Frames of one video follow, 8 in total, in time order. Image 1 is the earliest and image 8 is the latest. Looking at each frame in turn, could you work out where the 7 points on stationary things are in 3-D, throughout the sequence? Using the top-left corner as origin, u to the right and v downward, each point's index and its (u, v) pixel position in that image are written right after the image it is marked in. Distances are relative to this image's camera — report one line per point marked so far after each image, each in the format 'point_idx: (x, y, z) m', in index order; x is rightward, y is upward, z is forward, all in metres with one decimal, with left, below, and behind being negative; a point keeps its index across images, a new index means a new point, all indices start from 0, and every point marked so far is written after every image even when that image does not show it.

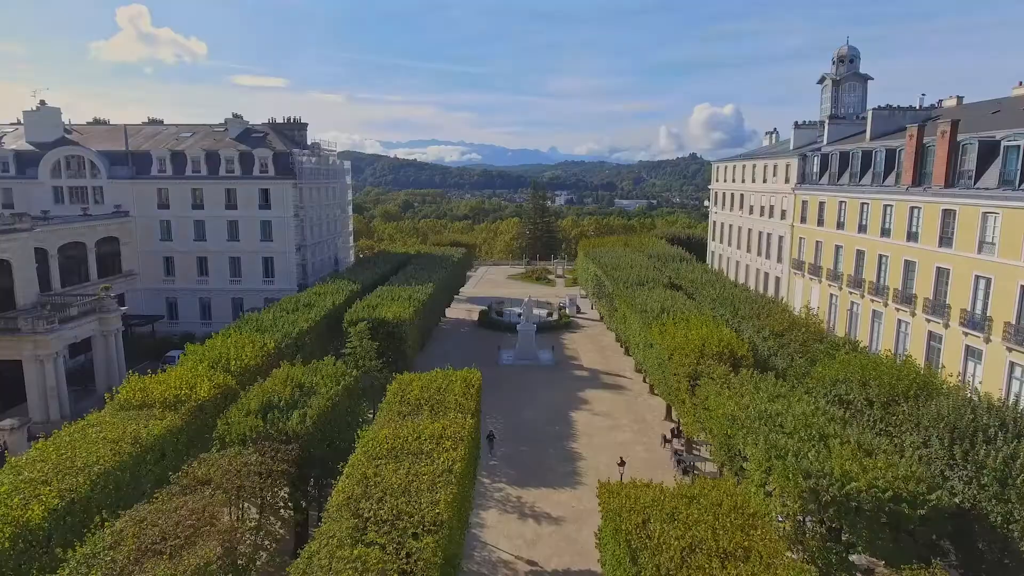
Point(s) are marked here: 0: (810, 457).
0: (+7.6, -4.3, +15.5) m
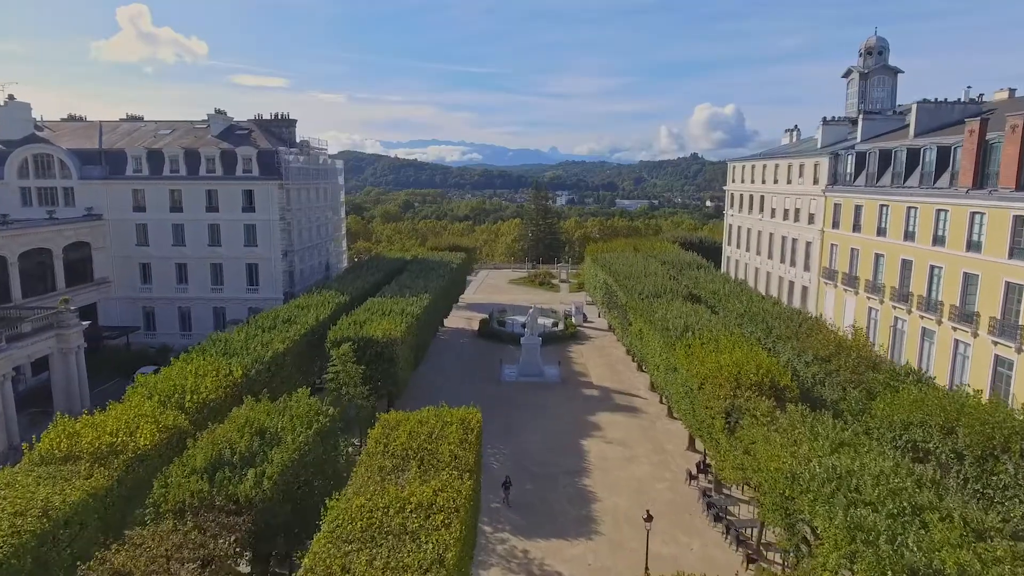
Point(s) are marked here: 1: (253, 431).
0: (+7.8, -5.0, +12.0) m
1: (-7.1, -3.9, +16.7) m
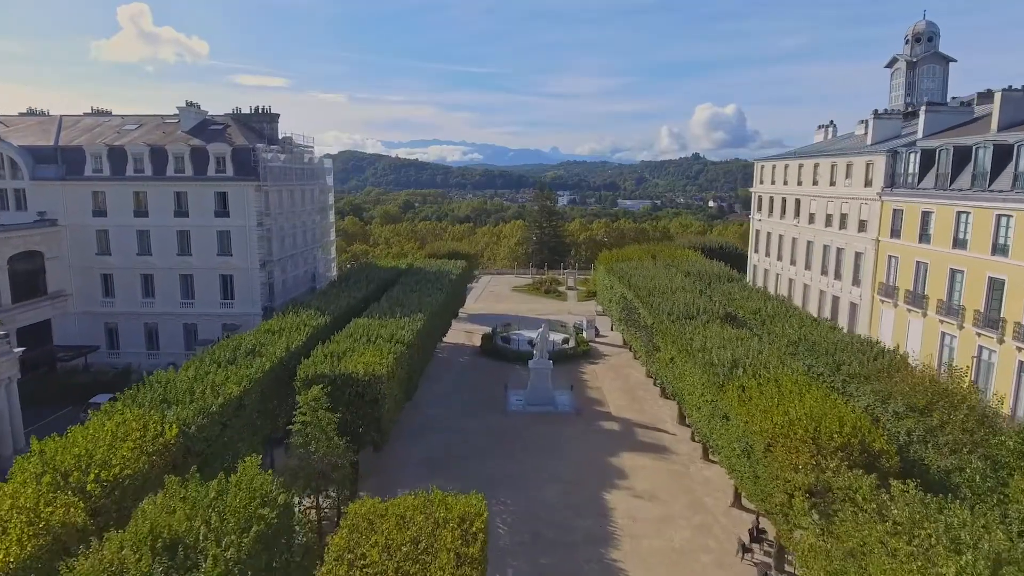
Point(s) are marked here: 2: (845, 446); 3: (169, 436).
0: (+8.2, -6.0, +6.9) m
1: (-6.7, -4.9, +11.7) m
2: (+9.2, -4.4, +17.0) m
3: (-9.4, -4.1, +16.8) m
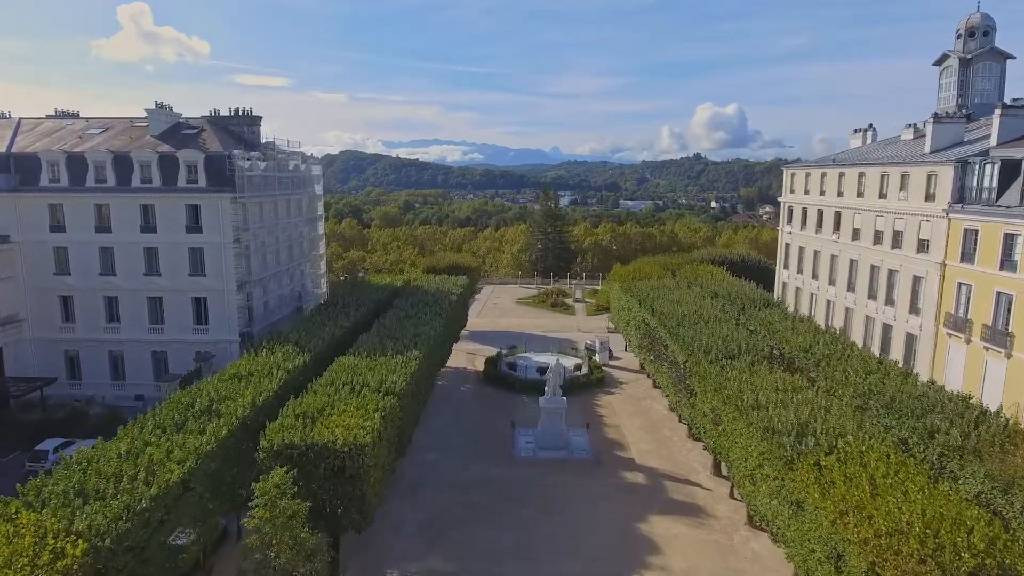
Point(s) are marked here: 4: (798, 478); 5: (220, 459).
0: (+8.6, -7.4, +2.5) m
1: (-6.3, -6.3, +7.3) m
2: (+9.7, -5.8, +12.5) m
3: (-9.0, -5.5, +12.4) m
4: (+7.9, -5.2, +16.9) m
5: (-8.7, -5.1, +18.3) m
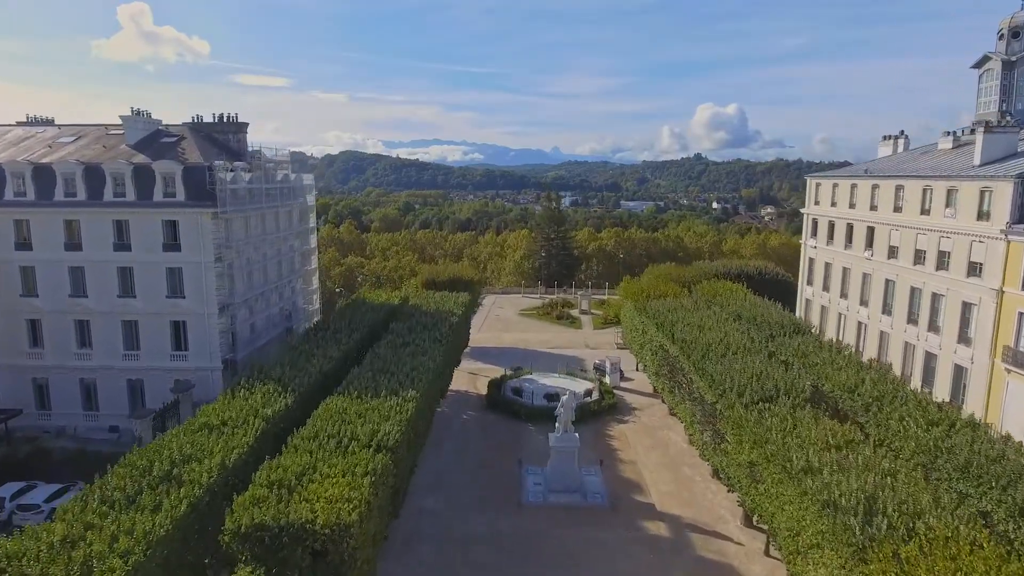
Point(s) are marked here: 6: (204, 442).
0: (+8.9, -8.7, -0.5) m
1: (-5.9, -7.6, +4.4) m
2: (+10.0, -7.1, +9.6) m
3: (-8.7, -6.8, +9.5) m
4: (+8.2, -6.5, +13.9) m
5: (-8.3, -6.4, +15.4) m
6: (-9.8, -4.8, +19.3) m
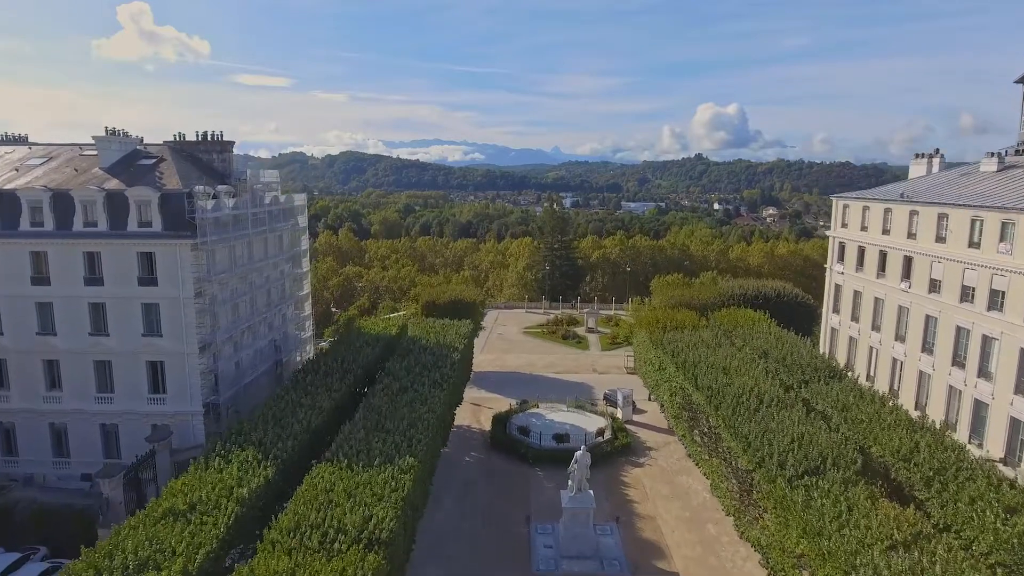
0: (+9.2, -10.6, -3.3) m
1: (-5.6, -9.4, +1.6) m
2: (+10.4, -9.0, +6.8) m
3: (-8.3, -8.6, +6.7) m
4: (+8.5, -8.4, +11.1) m
5: (-8.0, -8.2, +12.6) m
6: (-9.4, -6.7, +16.5) m
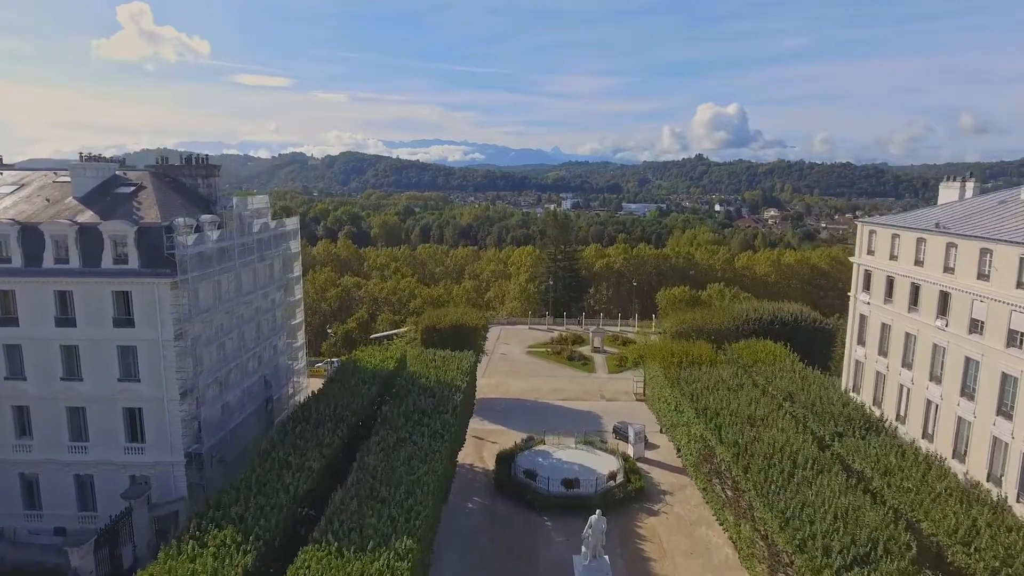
0: (+9.6, -12.5, -5.6) m
1: (-5.3, -11.3, -0.7) m
2: (+10.7, -10.9, +4.5) m
3: (-8.0, -10.5, +4.4) m
4: (+8.9, -10.2, +8.8) m
5: (-7.7, -10.1, +10.3) m
6: (-9.1, -8.6, +14.2) m
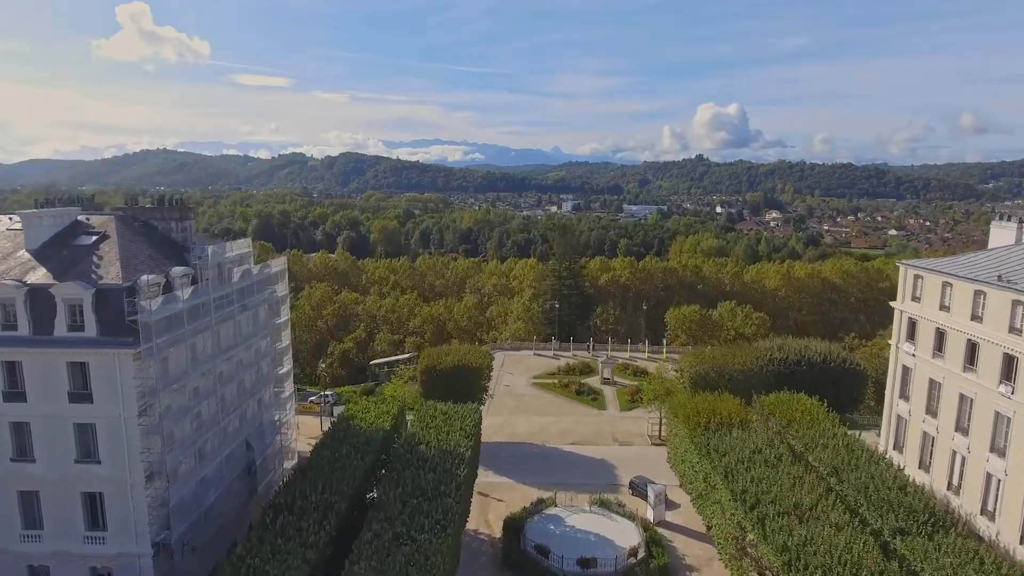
0: (+10.0, -15.2, -9.0) m
1: (-4.8, -14.1, -4.2) m
2: (+11.1, -13.6, +1.0) m
3: (-7.5, -13.3, +0.9) m
4: (+9.3, -13.0, +5.3) m
5: (-7.2, -12.9, +6.8) m
6: (-8.6, -11.3, +10.8) m
